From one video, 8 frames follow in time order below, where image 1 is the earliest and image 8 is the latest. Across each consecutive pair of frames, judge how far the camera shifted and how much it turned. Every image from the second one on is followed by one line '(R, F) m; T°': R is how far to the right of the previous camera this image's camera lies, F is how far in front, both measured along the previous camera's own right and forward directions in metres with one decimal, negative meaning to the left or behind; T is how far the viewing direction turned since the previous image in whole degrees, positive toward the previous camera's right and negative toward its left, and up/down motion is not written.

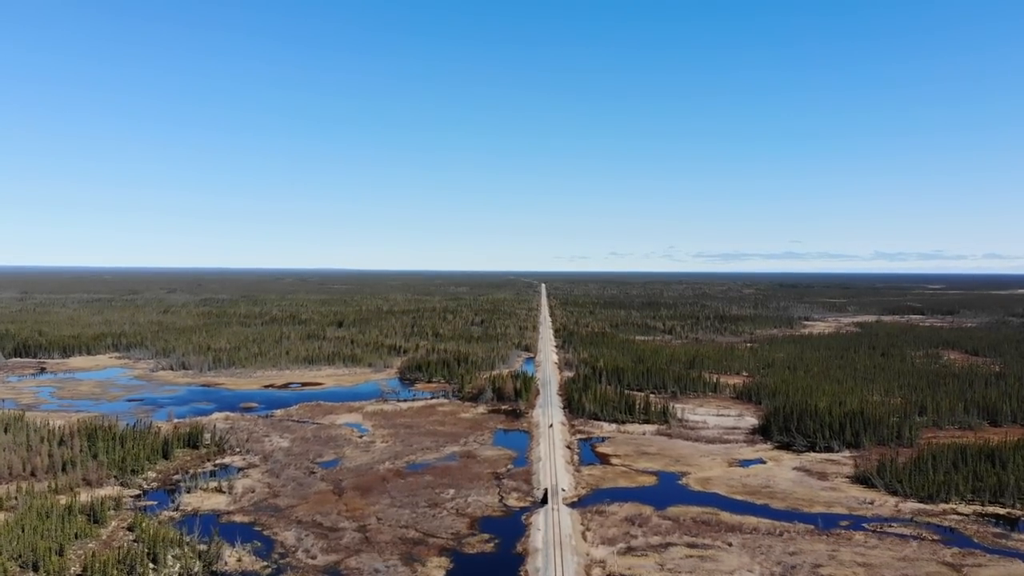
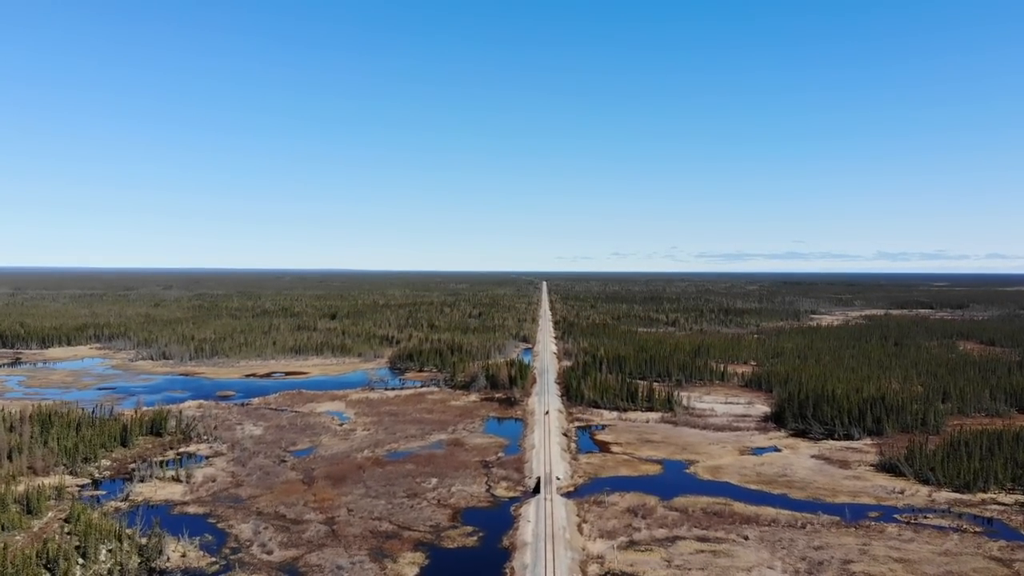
(+0.7, +3.8) m; 0°
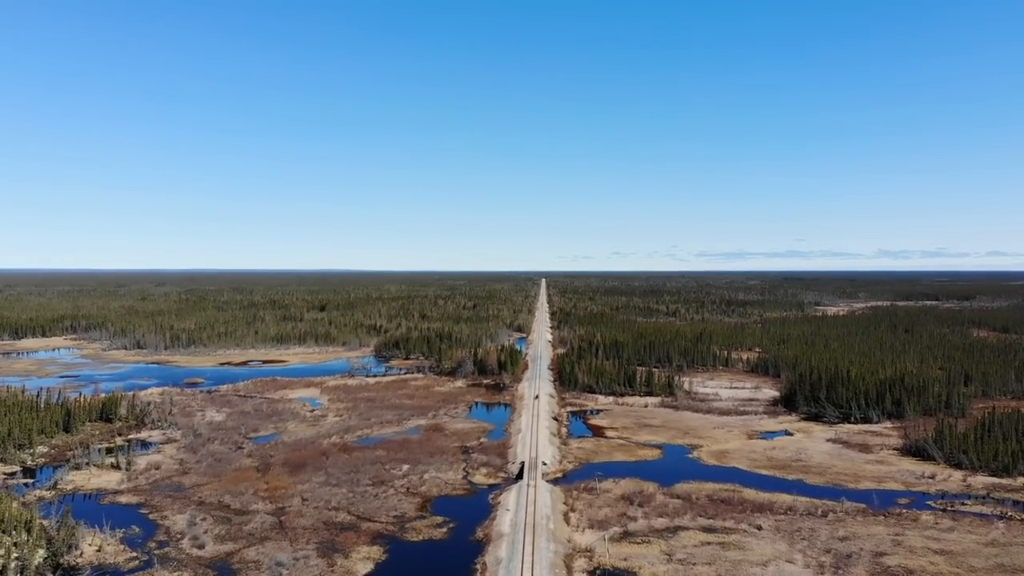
(+1.0, +3.8) m; 0°
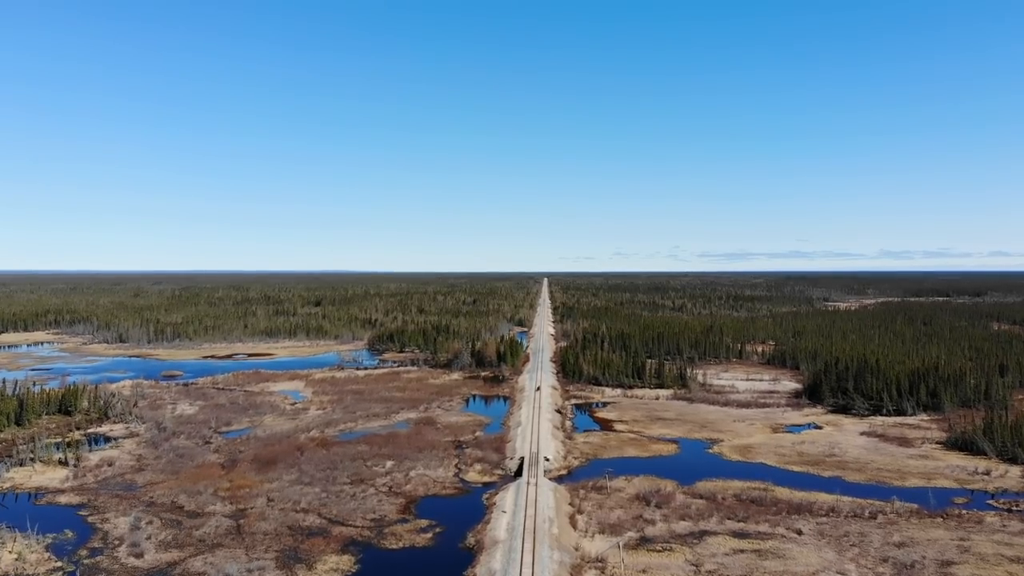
(+0.2, +3.5) m; 0°
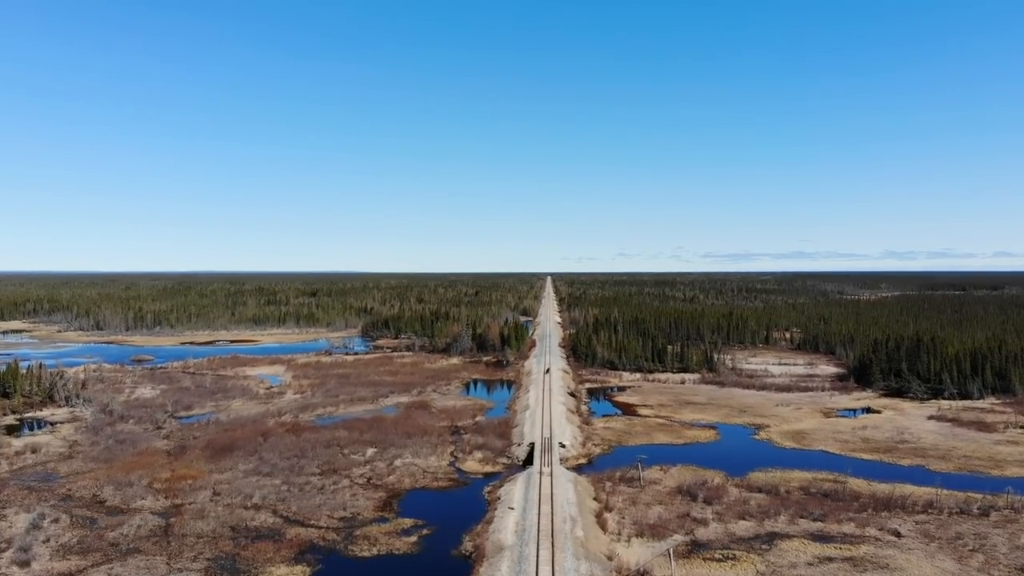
(-0.2, +4.8) m; 0°
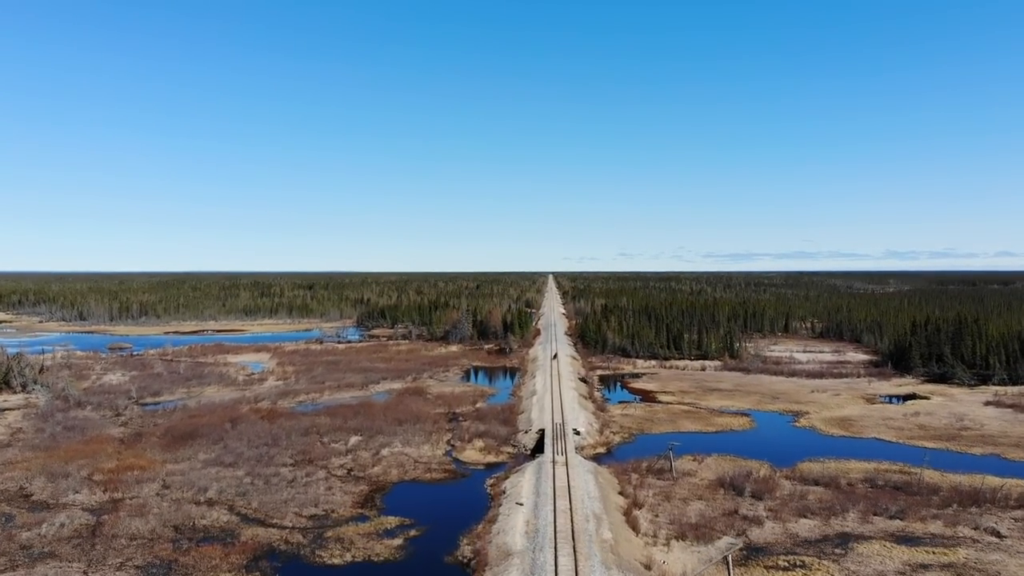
(-0.1, +3.0) m; 0°
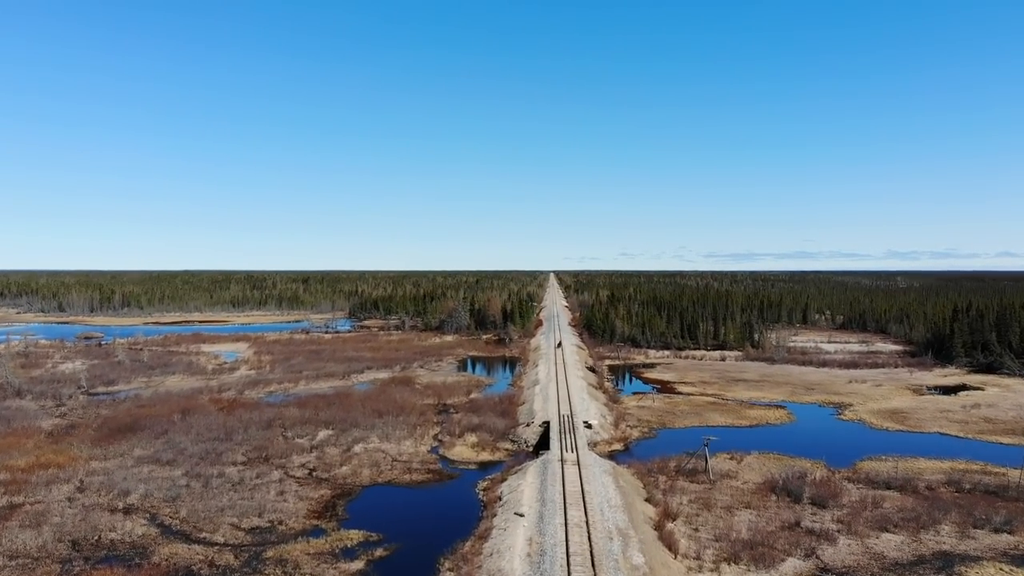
(0.0, +3.0) m; 0°
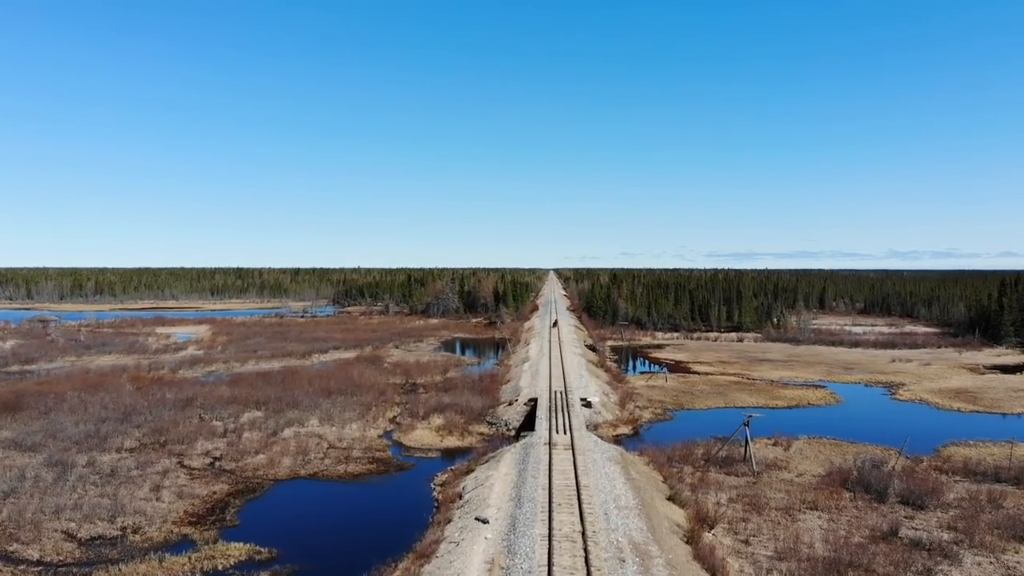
(+0.4, +3.4) m; 0°
